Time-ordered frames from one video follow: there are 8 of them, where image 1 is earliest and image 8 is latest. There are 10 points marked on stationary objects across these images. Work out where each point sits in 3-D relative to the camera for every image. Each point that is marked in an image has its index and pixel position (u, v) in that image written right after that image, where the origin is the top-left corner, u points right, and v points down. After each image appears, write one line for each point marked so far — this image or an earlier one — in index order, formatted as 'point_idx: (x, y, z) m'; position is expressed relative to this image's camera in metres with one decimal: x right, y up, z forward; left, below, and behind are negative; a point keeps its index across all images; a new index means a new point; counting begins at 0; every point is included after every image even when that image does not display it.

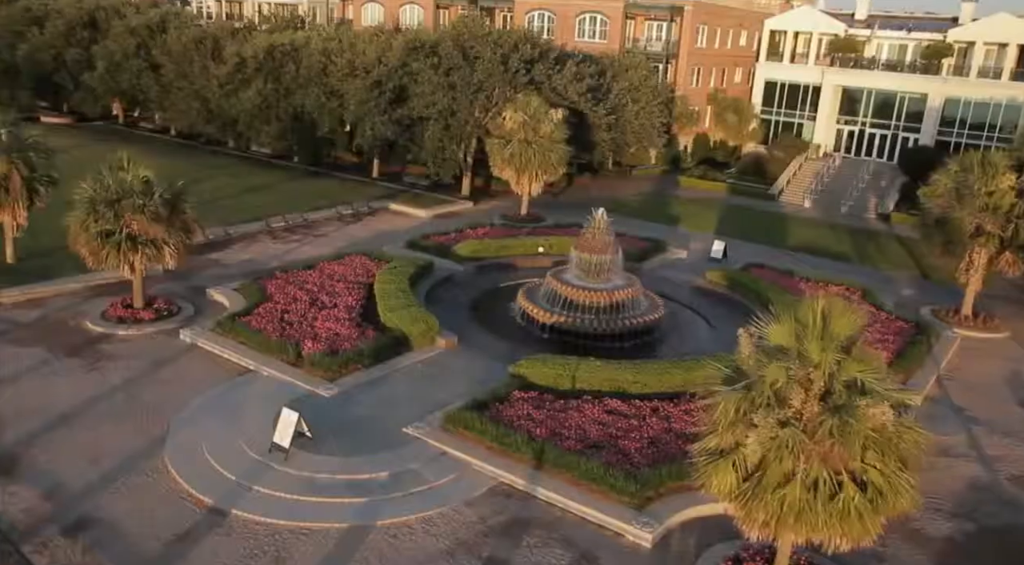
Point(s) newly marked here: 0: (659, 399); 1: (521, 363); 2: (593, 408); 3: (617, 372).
0: (+3.4, -2.6, +19.1) m
1: (+0.3, -1.9, +19.9) m
2: (+1.8, -2.7, +18.4) m
3: (+2.5, -2.1, +19.5) m
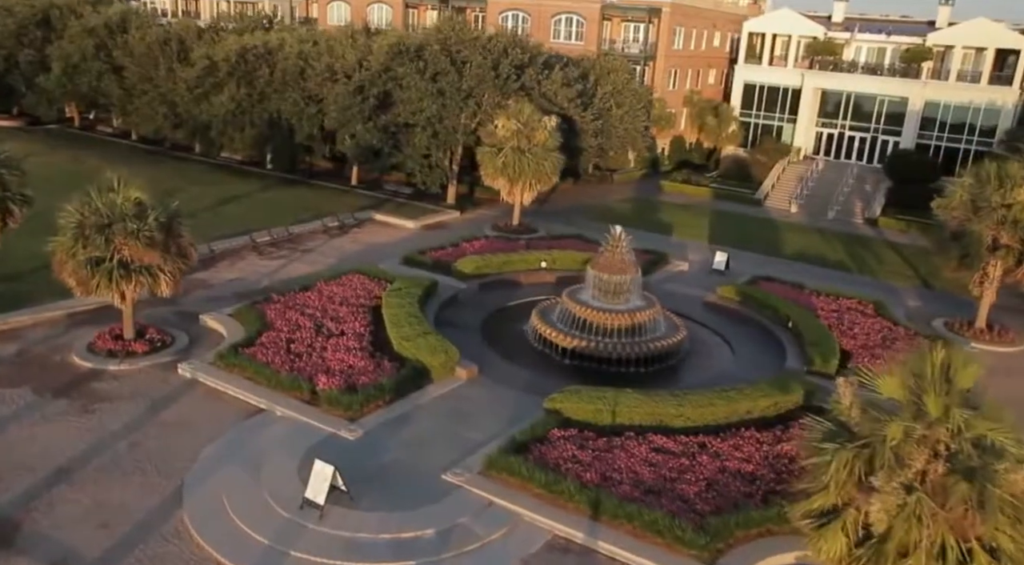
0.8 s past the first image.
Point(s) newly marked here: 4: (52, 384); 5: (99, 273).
0: (+4.2, -3.2, +18.2) m
1: (+1.0, -2.5, +18.8) m
2: (+2.6, -3.4, +17.3) m
3: (+3.2, -2.7, +18.5) m
4: (-10.7, -2.4, +19.6) m
5: (-9.8, +0.2, +19.9) m
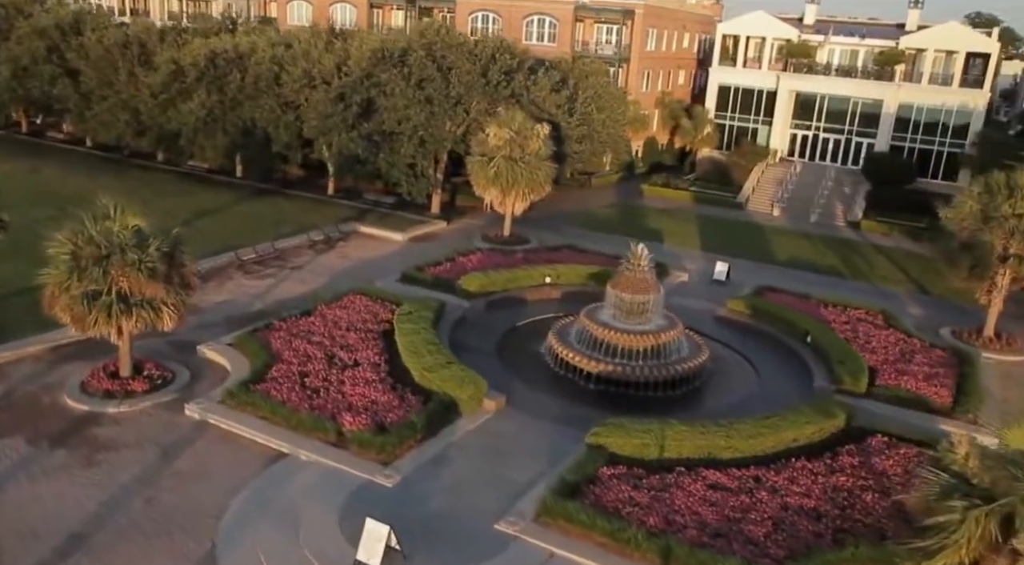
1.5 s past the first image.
0: (+5.0, -3.8, +17.5) m
1: (+1.8, -3.1, +17.9) m
2: (+3.6, -3.9, +16.5) m
3: (+4.1, -3.2, +17.7) m
4: (-9.9, -3.2, +17.9) m
5: (-9.0, -0.6, +18.3) m
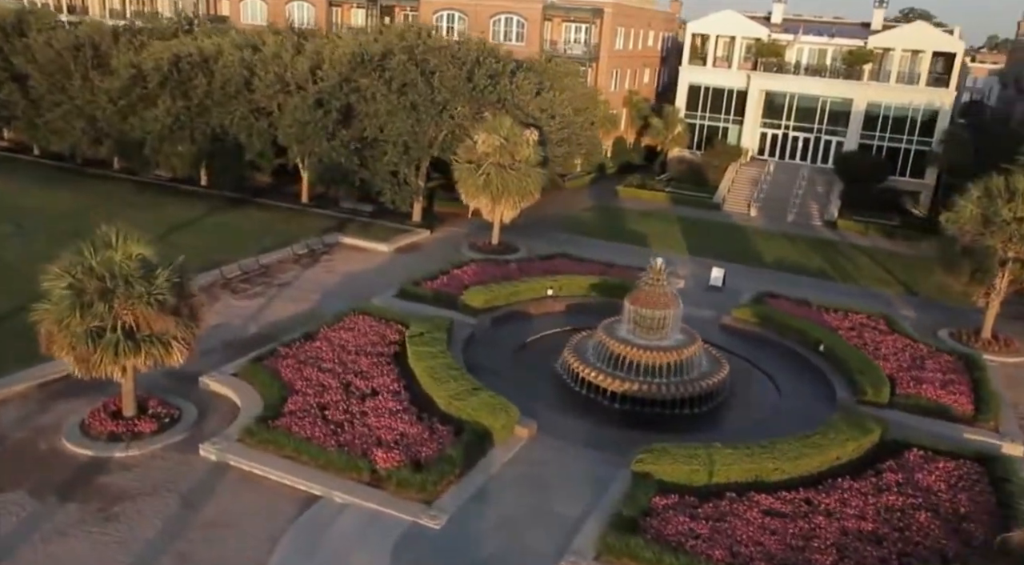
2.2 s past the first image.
0: (+5.9, -4.2, +17.1) m
1: (+2.7, -3.6, +17.3) m
2: (+4.5, -4.4, +16.1) m
3: (+5.0, -3.6, +17.3) m
4: (-9.0, -3.9, +16.5) m
5: (-8.3, -1.3, +16.9) m
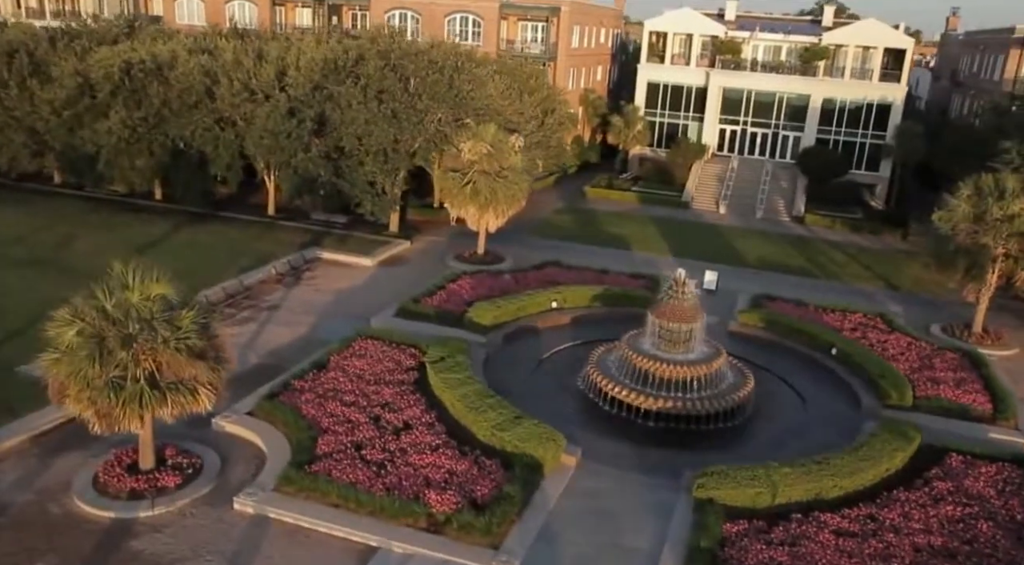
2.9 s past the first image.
0: (+7.1, -4.4, +17.0) m
1: (+3.8, -4.0, +16.8) m
2: (+5.8, -4.7, +15.8) m
3: (+6.1, -4.0, +17.1) m
4: (-7.8, -4.8, +15.1) m
5: (-7.1, -2.1, +15.5) m
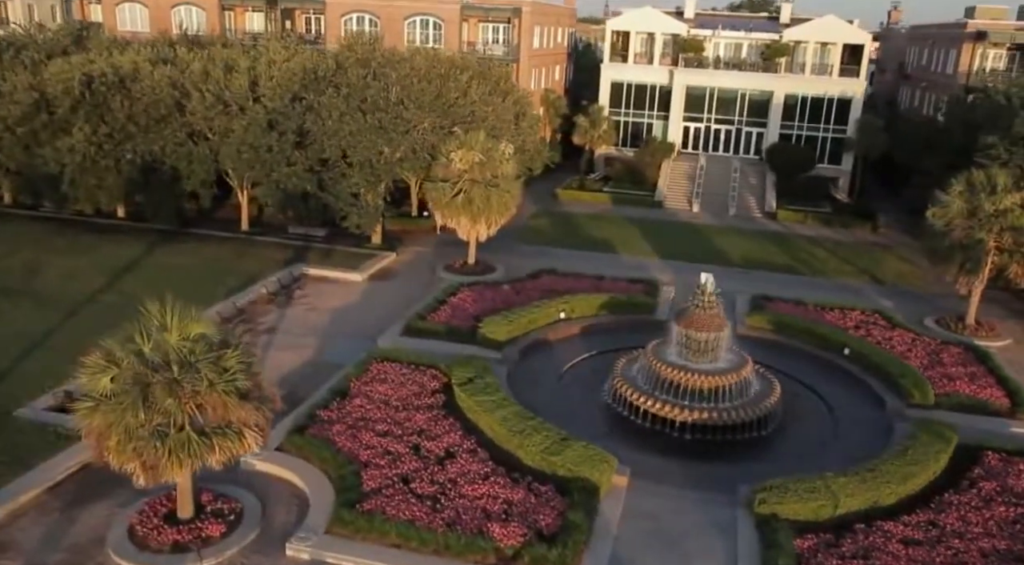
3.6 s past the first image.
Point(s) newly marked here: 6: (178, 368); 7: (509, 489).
0: (+8.3, -4.6, +17.0) m
1: (+5.0, -4.3, +16.7) m
2: (+7.1, -4.9, +15.8) m
3: (+7.2, -4.1, +17.1) m
4: (-6.4, -5.5, +14.0) m
5: (-5.9, -2.8, +14.4) m
6: (-5.7, -1.4, +14.5) m
7: (-0.1, -4.1, +16.9) m
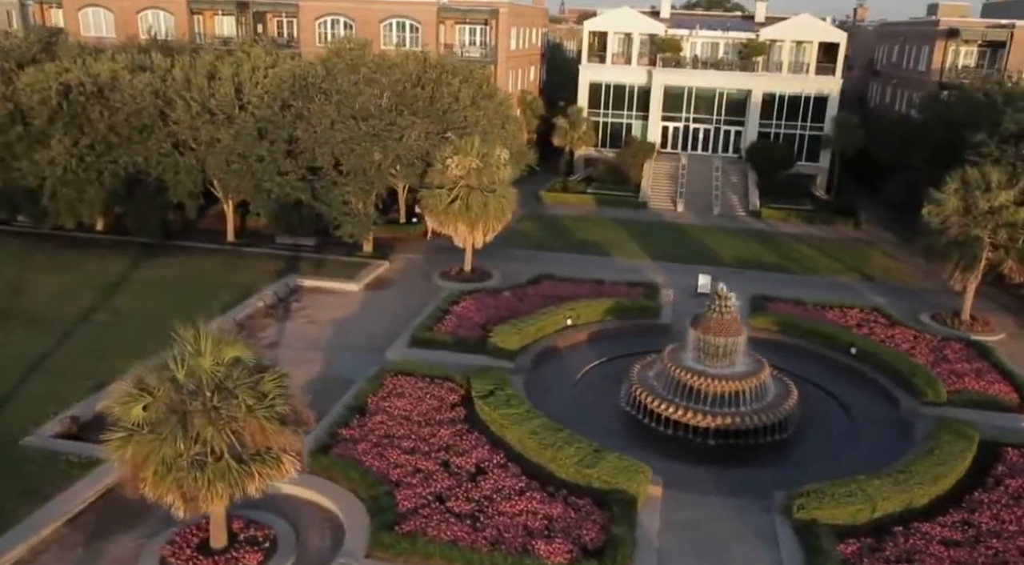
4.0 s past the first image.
0: (+9.0, -4.6, +17.2) m
1: (+5.8, -4.4, +16.7) m
2: (+7.9, -5.0, +15.9) m
3: (+8.0, -4.2, +17.2) m
4: (-5.4, -5.9, +13.5) m
5: (-5.0, -3.2, +13.9) m
6: (-4.9, -1.8, +14.0) m
7: (+0.7, -4.4, +16.7) m
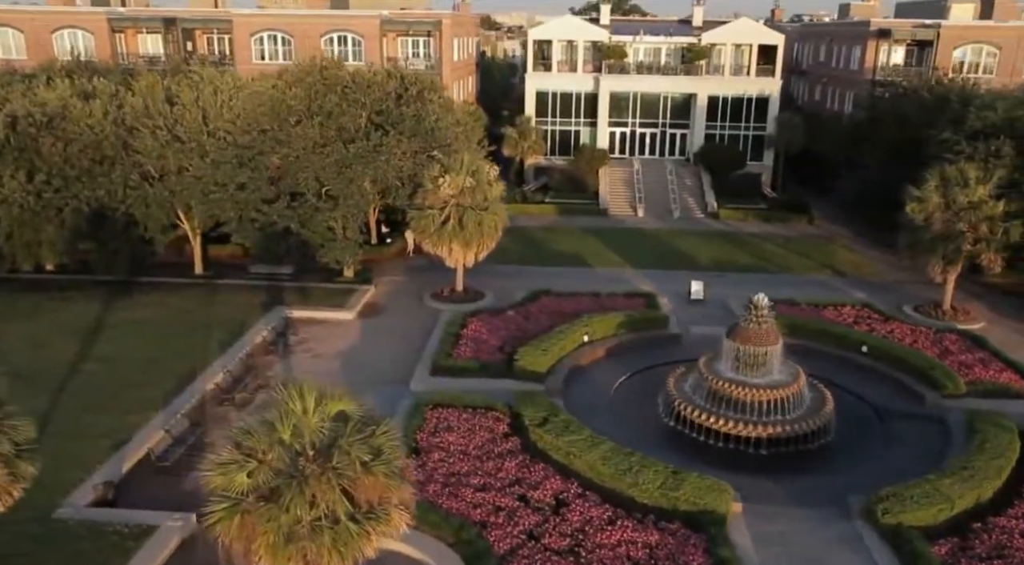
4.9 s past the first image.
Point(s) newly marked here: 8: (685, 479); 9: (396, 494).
0: (+10.8, -4.6, +17.9) m
1: (+7.6, -4.6, +17.0) m
2: (+9.8, -5.0, +16.5) m
3: (+9.7, -4.2, +17.8) m
4: (-3.1, -6.7, +12.5) m
5: (-2.9, -4.0, +13.0) m
6: (-2.9, -2.6, +13.1) m
7: (+2.5, -4.9, +16.4) m
8: (+3.6, -4.1, +17.7) m
9: (-2.0, -3.4, +13.8) m
